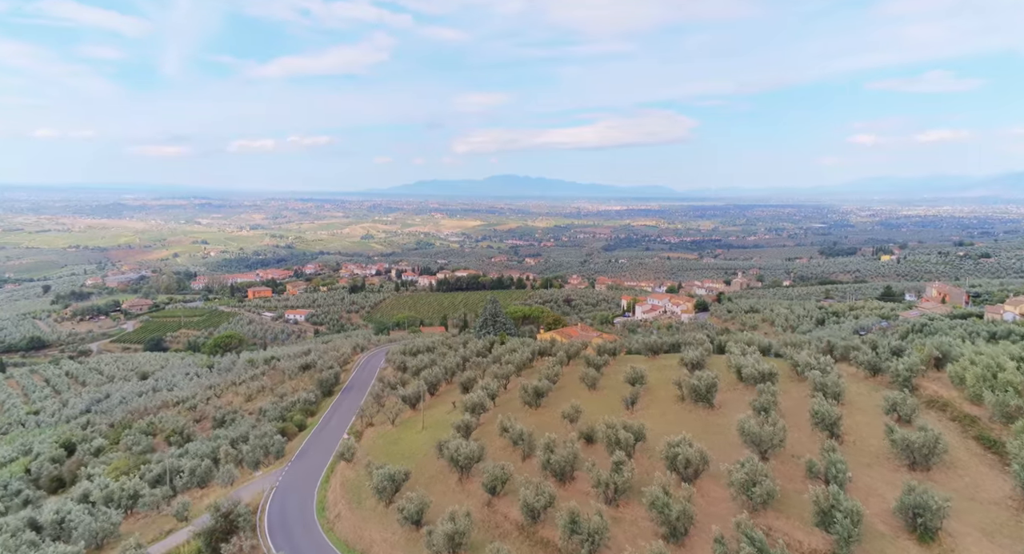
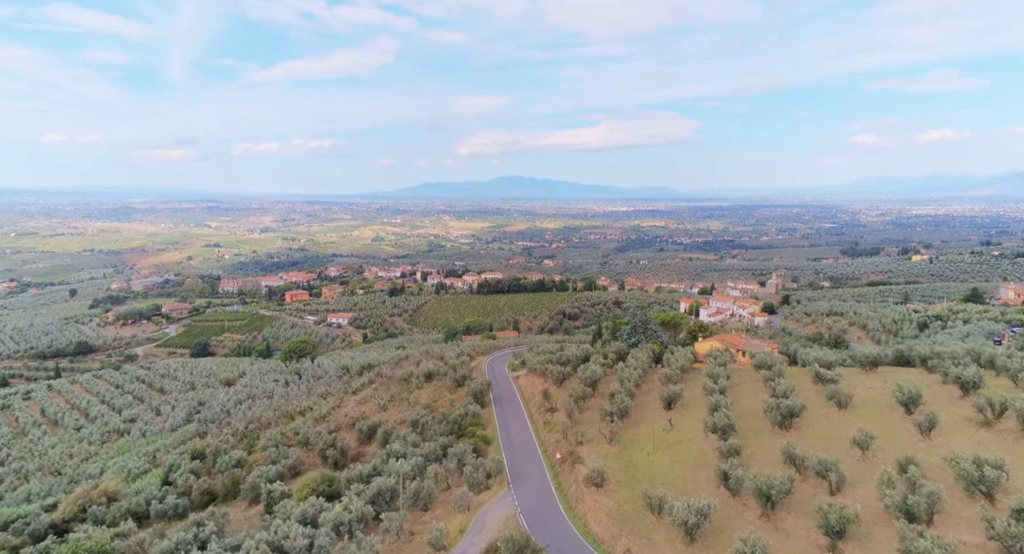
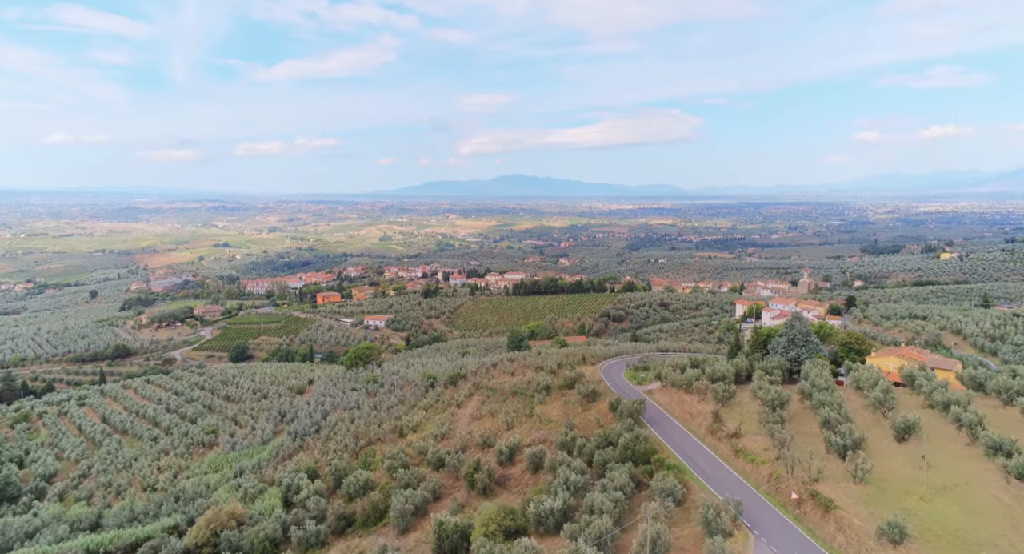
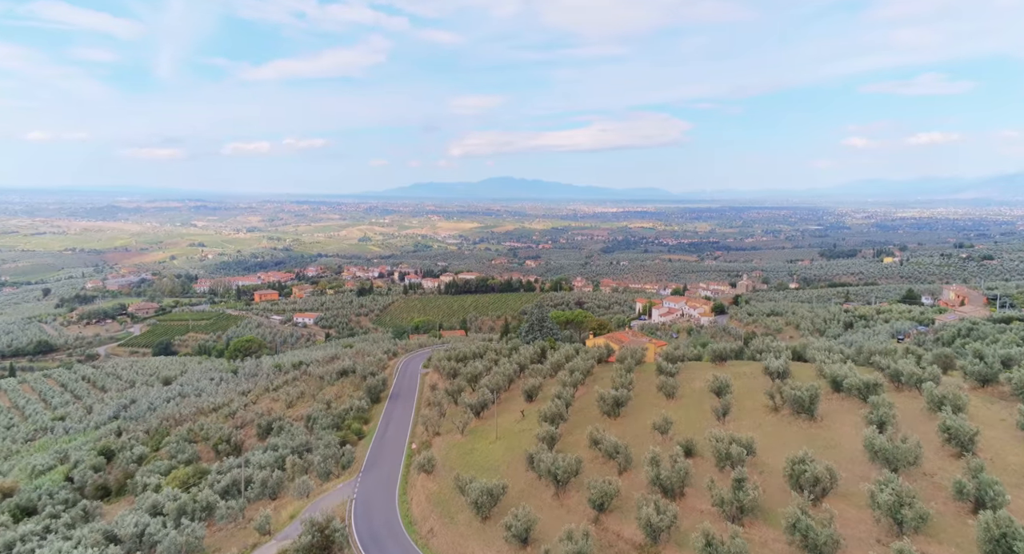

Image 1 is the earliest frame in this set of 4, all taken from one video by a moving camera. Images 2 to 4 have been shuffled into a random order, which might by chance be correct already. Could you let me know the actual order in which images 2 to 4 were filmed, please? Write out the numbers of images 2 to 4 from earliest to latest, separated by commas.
4, 2, 3
